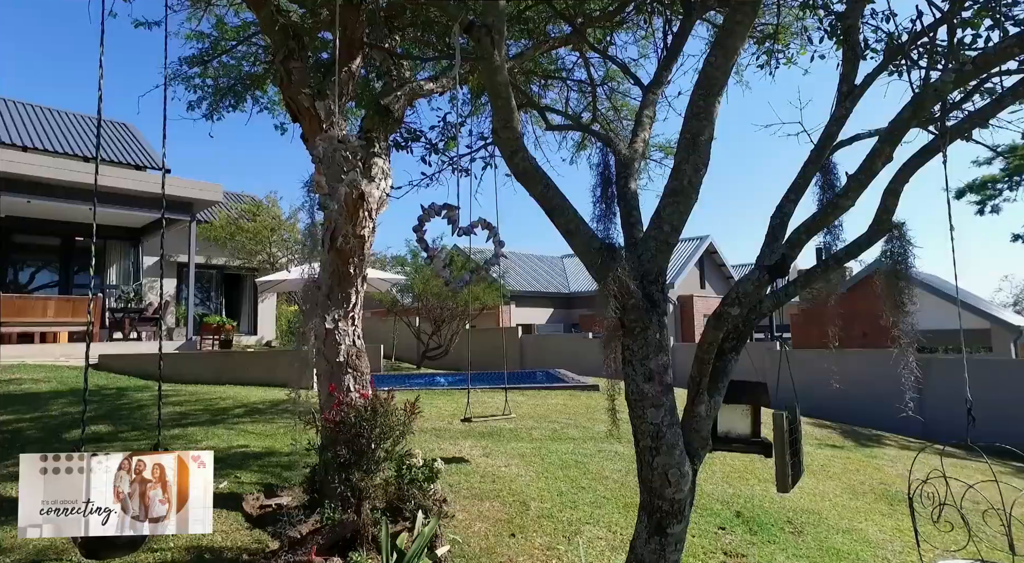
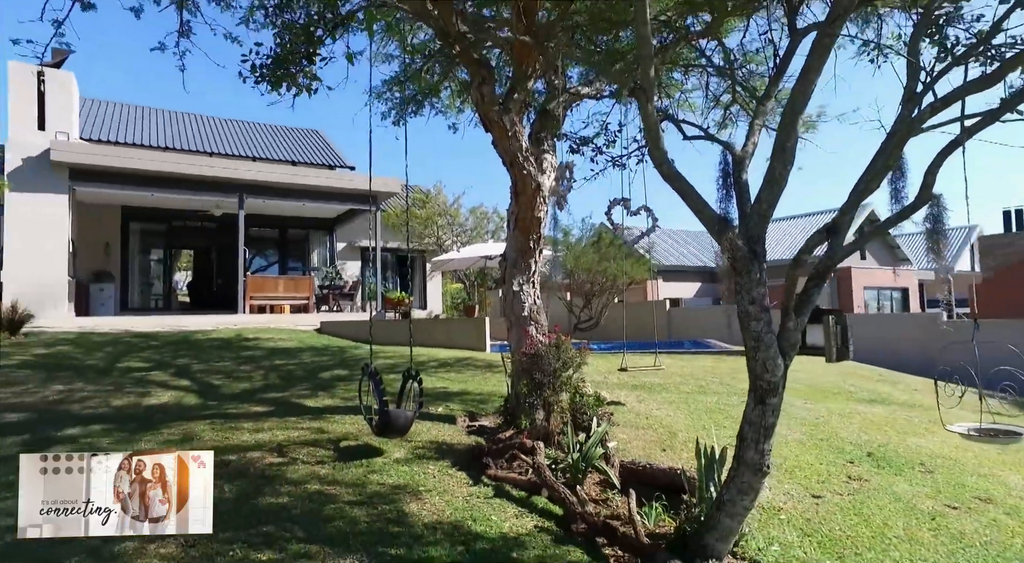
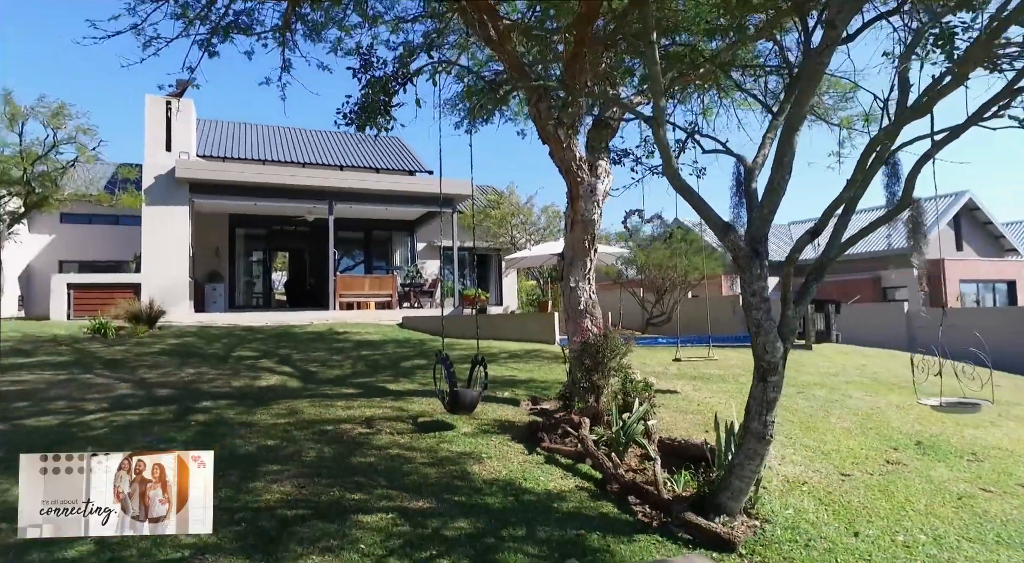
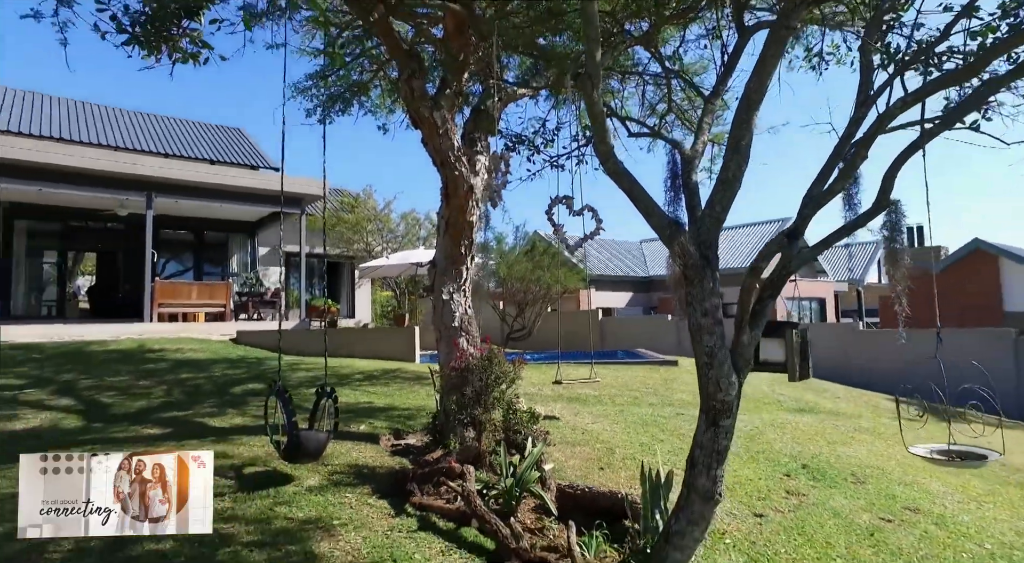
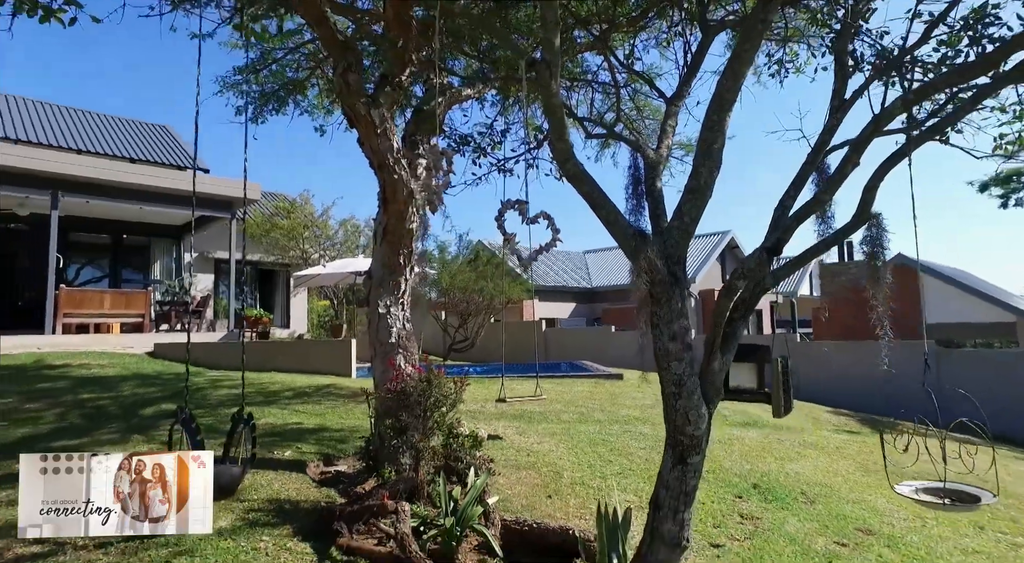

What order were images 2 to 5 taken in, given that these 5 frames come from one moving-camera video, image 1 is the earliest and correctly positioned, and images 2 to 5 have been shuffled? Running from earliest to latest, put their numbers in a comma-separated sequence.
5, 4, 2, 3
